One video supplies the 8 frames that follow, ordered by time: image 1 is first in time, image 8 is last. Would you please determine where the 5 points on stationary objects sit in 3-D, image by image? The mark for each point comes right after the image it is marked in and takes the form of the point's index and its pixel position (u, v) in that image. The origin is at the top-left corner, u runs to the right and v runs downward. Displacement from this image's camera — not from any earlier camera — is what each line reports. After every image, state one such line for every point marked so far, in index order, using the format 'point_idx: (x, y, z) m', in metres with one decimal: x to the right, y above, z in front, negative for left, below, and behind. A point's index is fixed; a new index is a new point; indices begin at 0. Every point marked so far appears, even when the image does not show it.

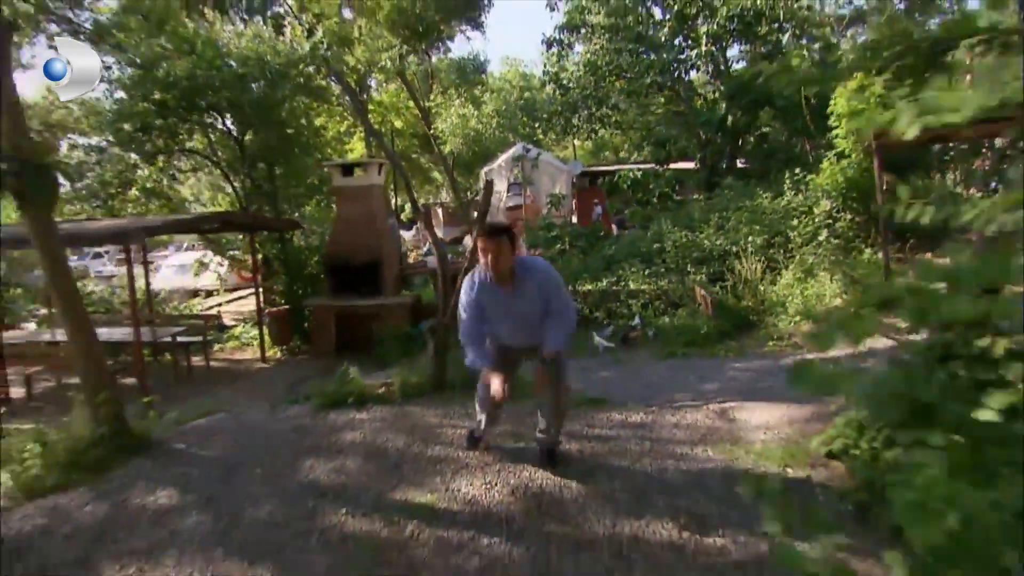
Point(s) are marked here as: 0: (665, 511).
0: (+0.8, -1.2, +3.9) m
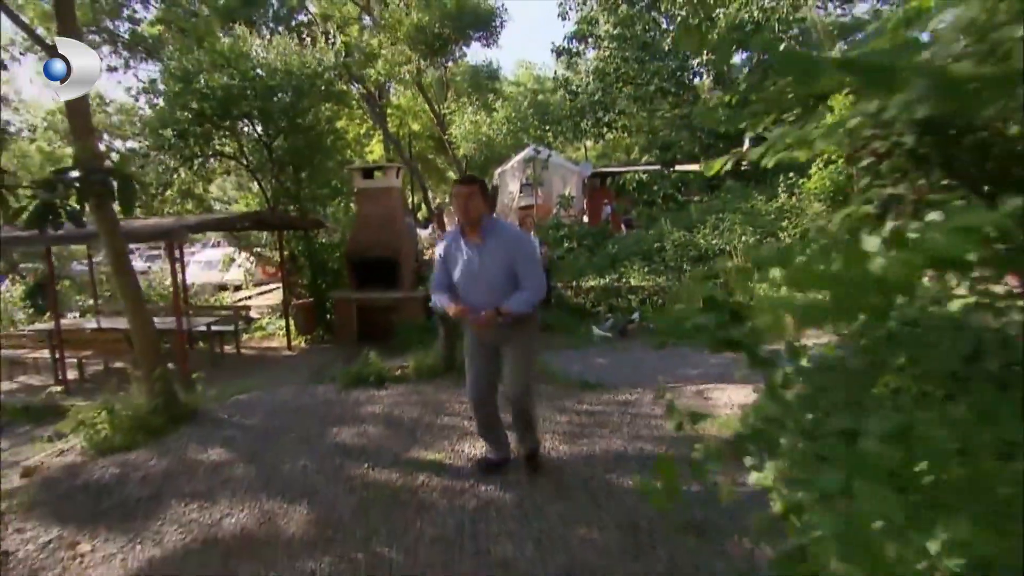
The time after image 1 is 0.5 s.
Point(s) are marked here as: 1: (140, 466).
0: (+0.8, -1.2, +4.6) m
1: (-2.7, -1.3, +5.1) m
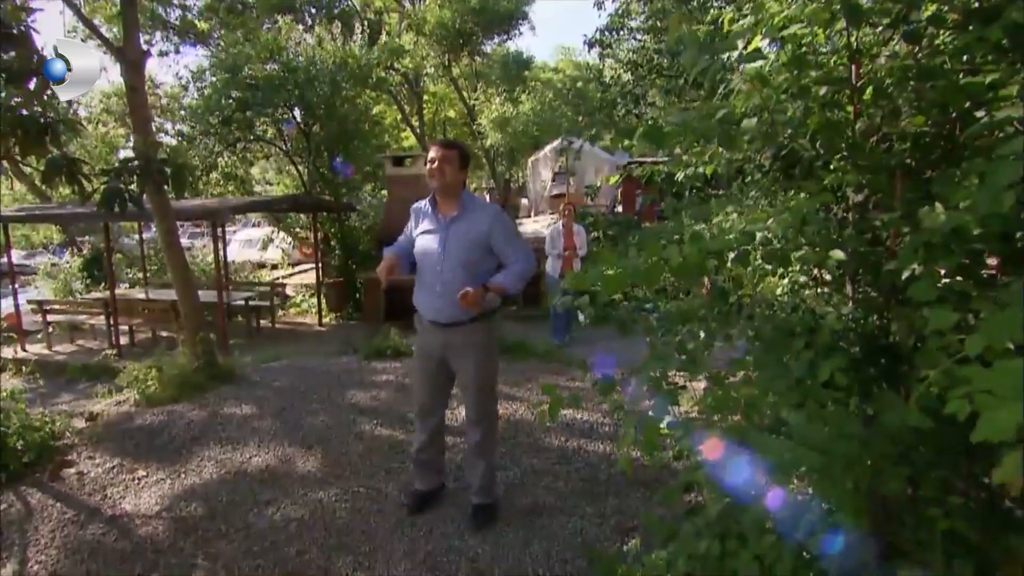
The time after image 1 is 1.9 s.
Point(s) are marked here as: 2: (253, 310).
0: (+0.7, -1.1, +5.3) m
1: (-2.7, -1.1, +5.9) m
2: (-3.7, -0.3, +10.1) m
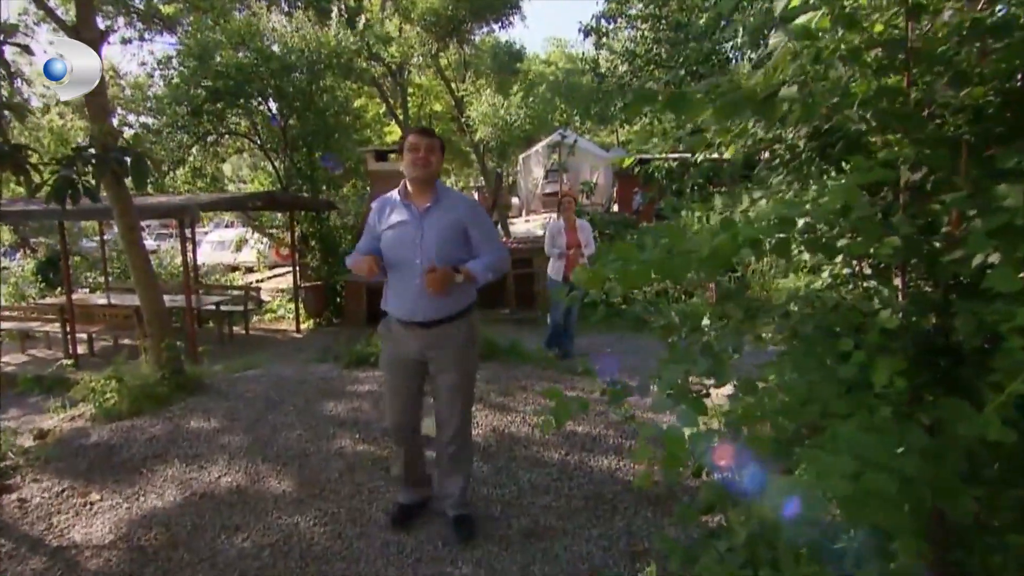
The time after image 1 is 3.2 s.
0: (+0.7, -1.1, +4.9) m
1: (-2.8, -1.1, +5.5) m
2: (-3.9, -0.4, +9.6) m
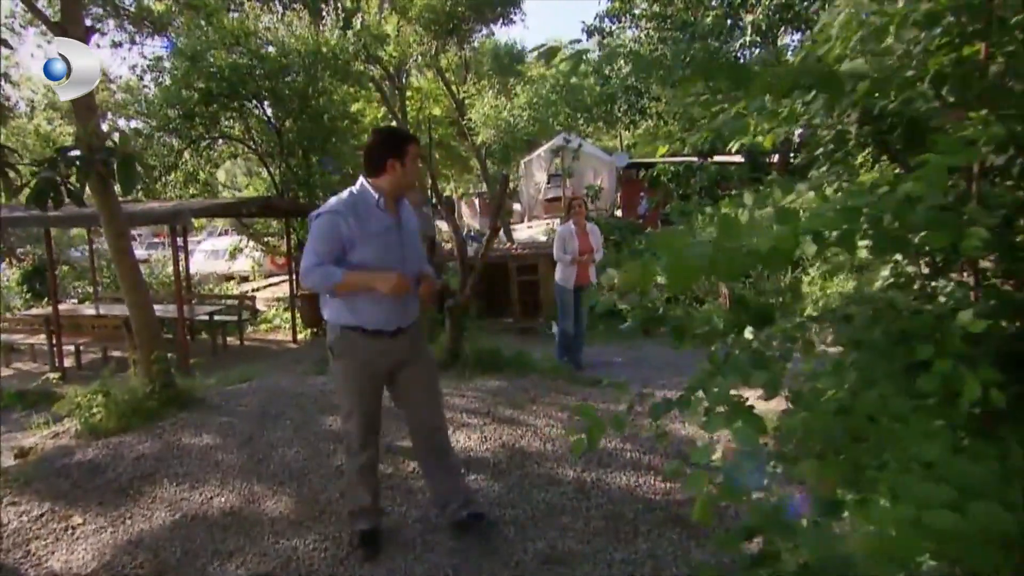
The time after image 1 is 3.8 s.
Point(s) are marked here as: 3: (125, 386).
0: (+0.7, -1.1, +4.6) m
1: (-2.7, -1.1, +5.2) m
2: (-3.8, -0.5, +9.3) m
3: (-3.2, -0.8, +6.0) m
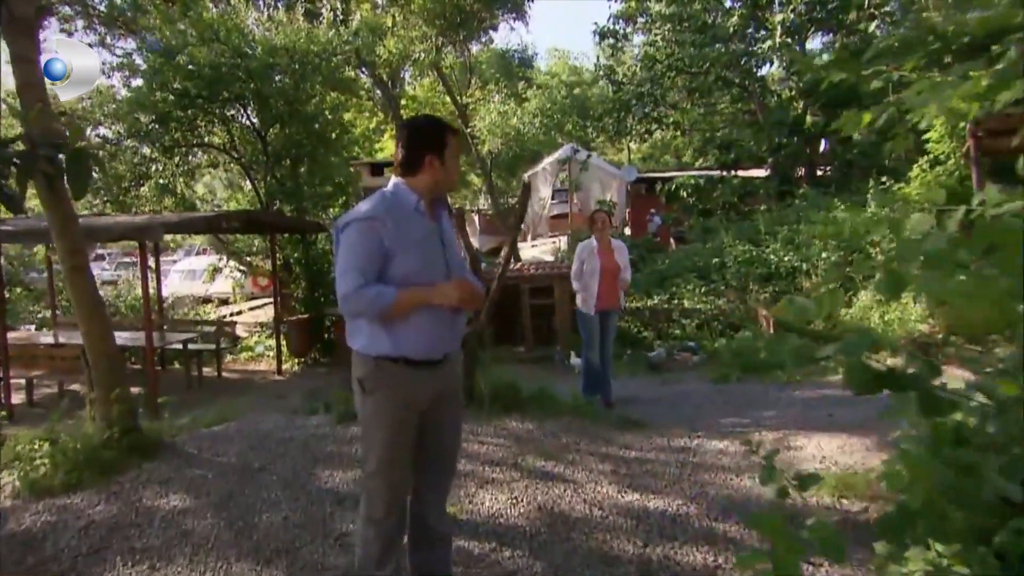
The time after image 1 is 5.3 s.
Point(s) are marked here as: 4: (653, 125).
0: (+1.0, -1.3, +3.7) m
1: (-2.5, -1.3, +4.2) m
2: (-3.7, -0.8, +8.3) m
3: (-3.0, -1.0, +5.0) m
4: (+2.3, +2.7, +11.9) m
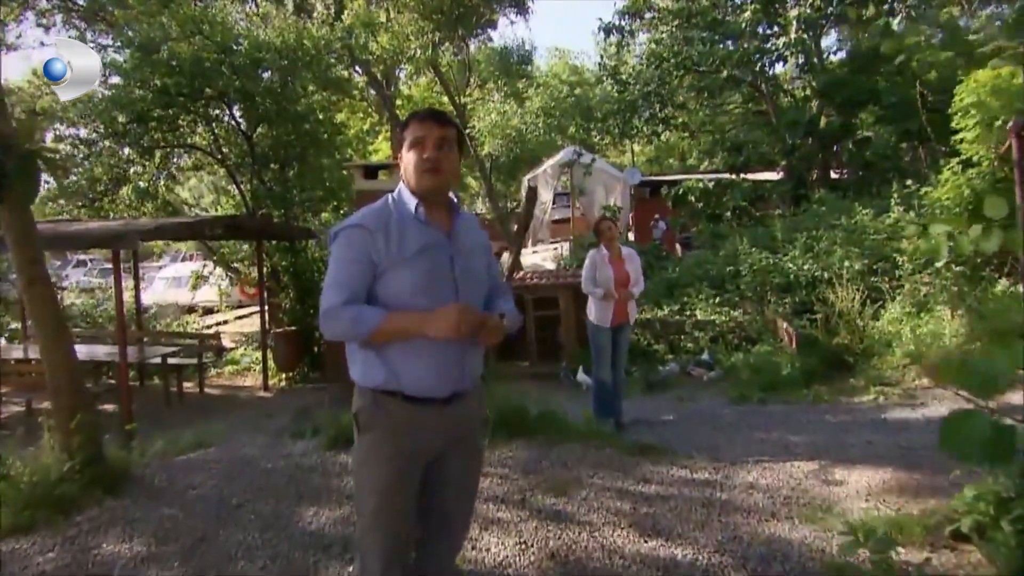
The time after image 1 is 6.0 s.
0: (+1.0, -1.3, +3.3) m
1: (-2.5, -1.4, +3.7) m
2: (-3.7, -0.9, +7.8) m
3: (-3.0, -1.1, +4.5) m
4: (+2.3, +2.6, +11.5) m
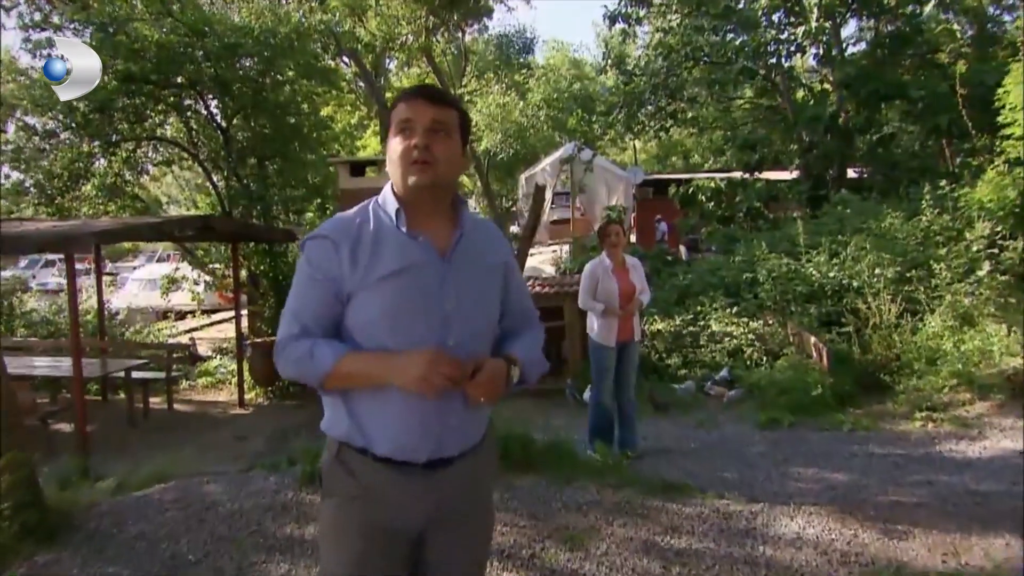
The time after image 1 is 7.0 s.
0: (+1.1, -1.4, +2.7) m
1: (-2.4, -1.5, +3.0) m
2: (-3.7, -0.9, +7.2) m
3: (-2.9, -1.2, +3.8) m
4: (+2.3, +2.5, +10.9) m
